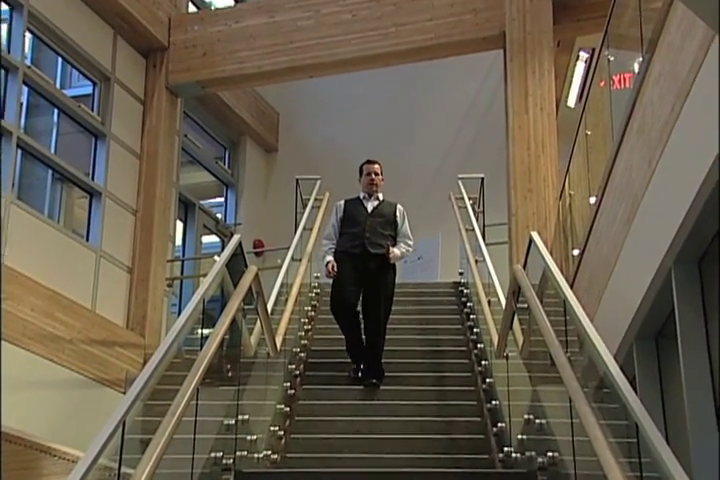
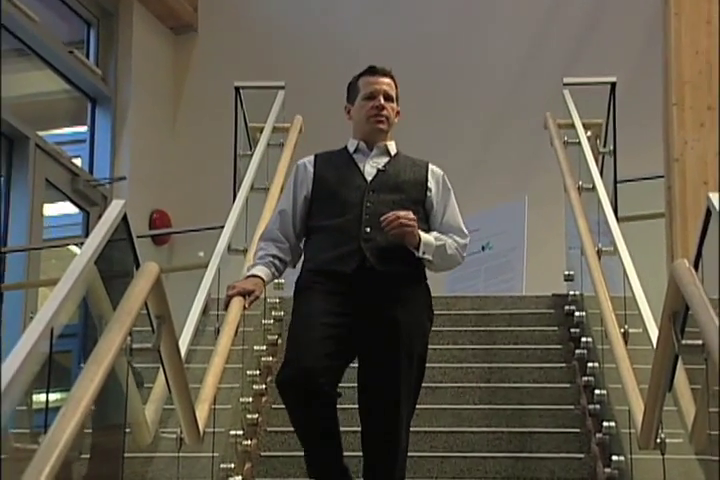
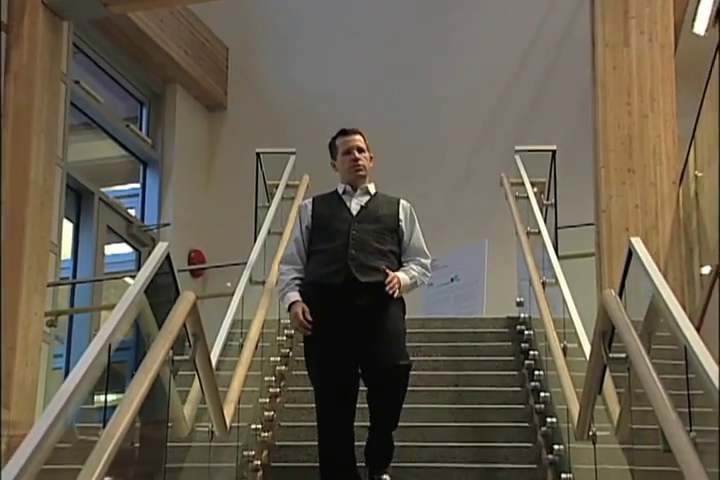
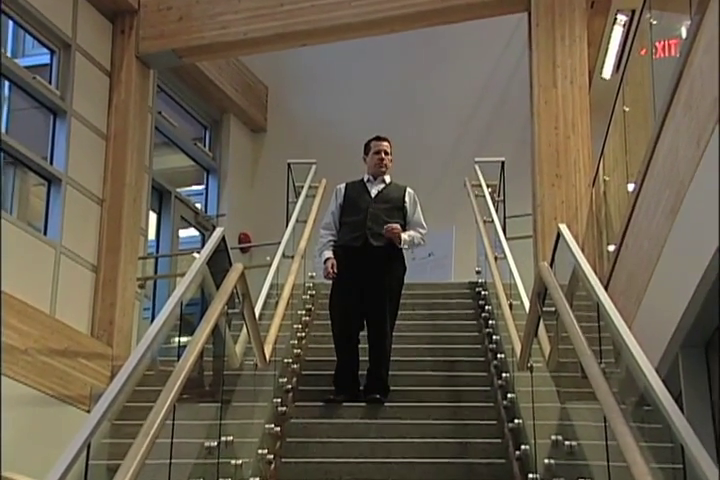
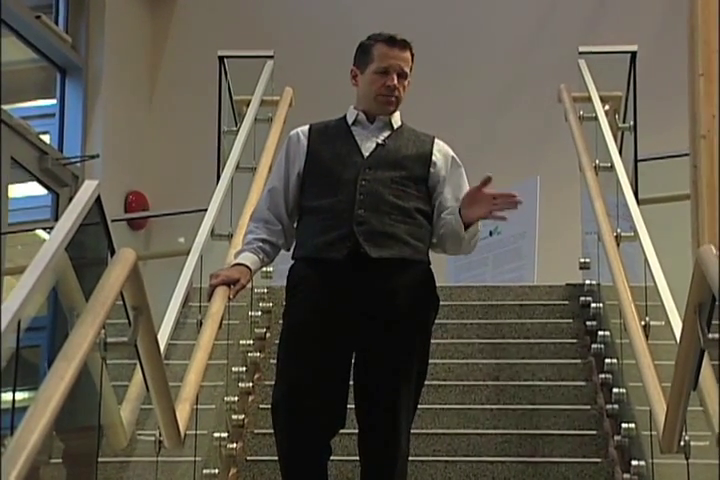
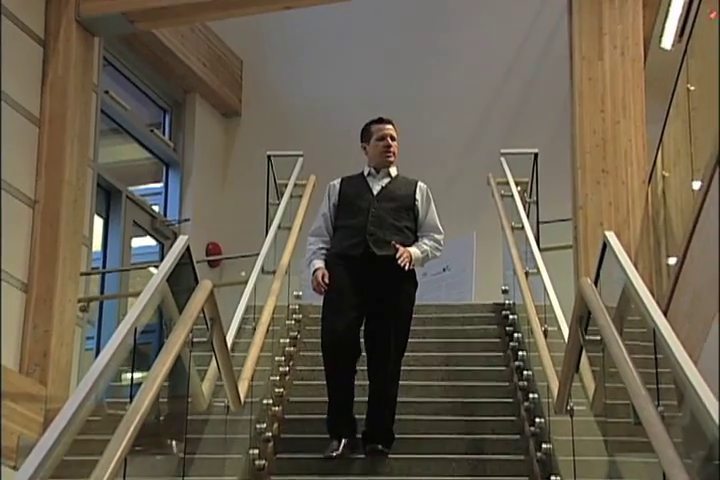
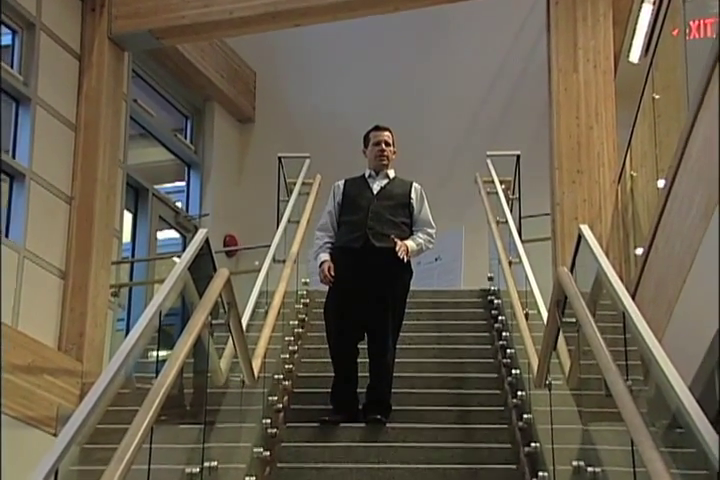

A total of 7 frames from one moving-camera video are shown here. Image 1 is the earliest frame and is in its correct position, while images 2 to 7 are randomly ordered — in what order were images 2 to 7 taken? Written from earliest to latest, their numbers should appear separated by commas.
4, 7, 6, 3, 2, 5
